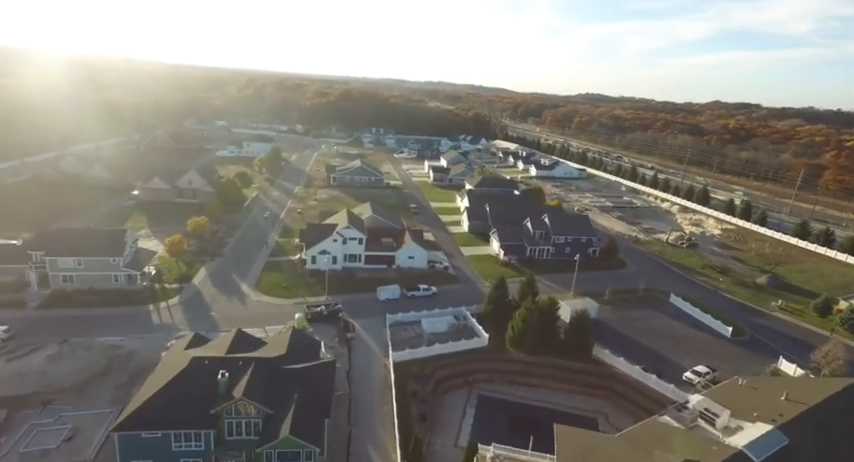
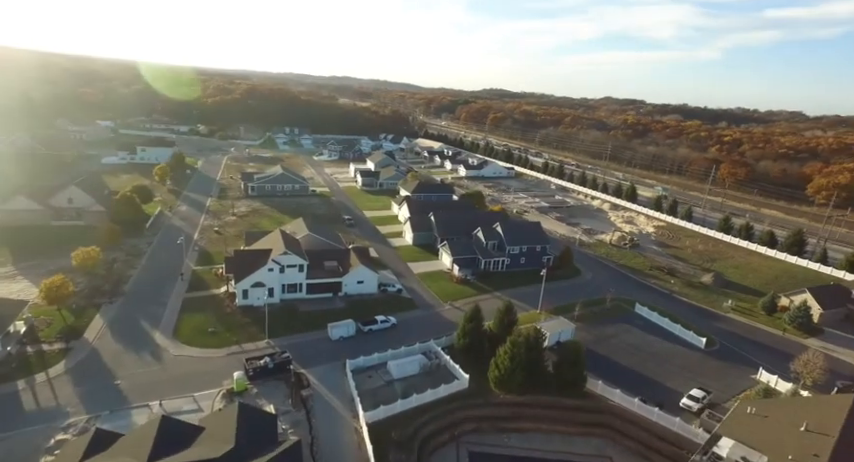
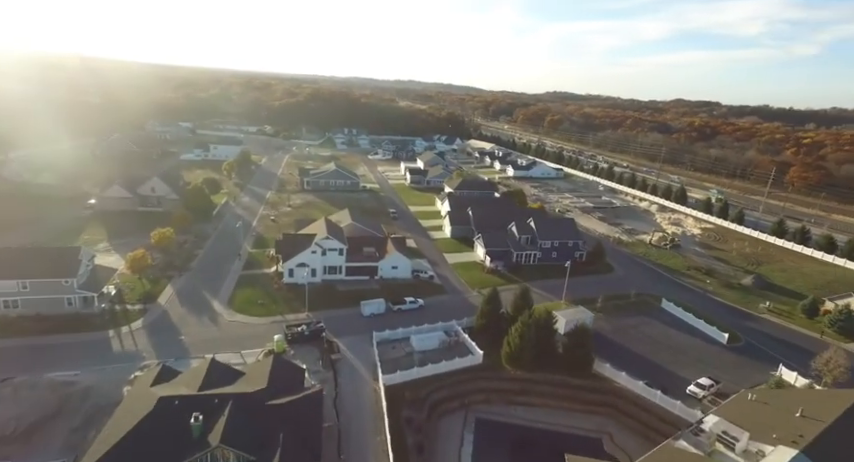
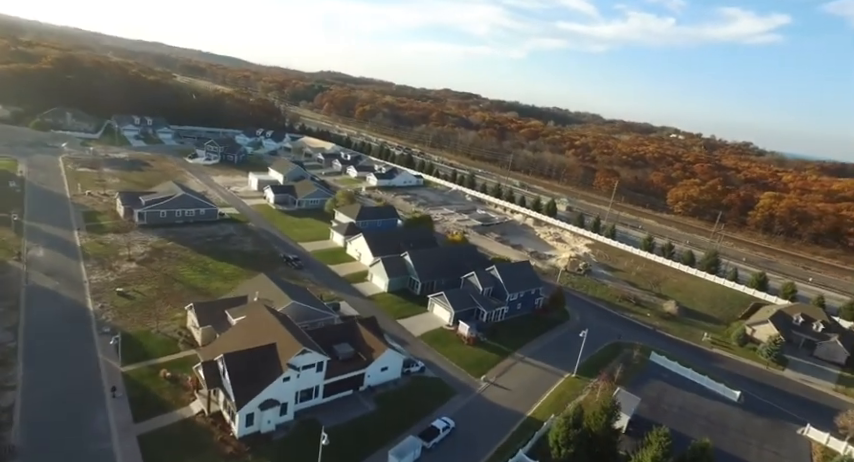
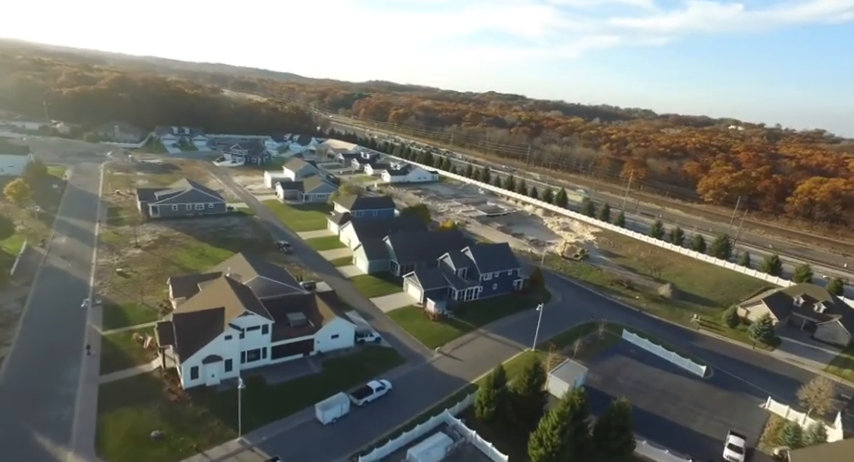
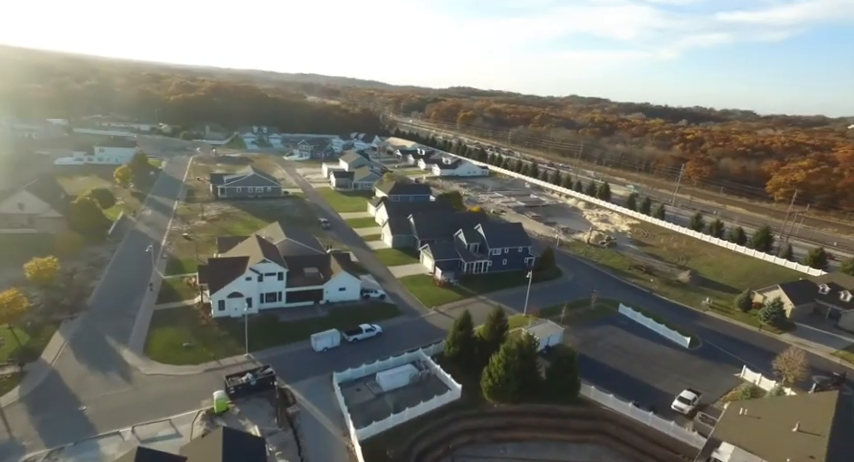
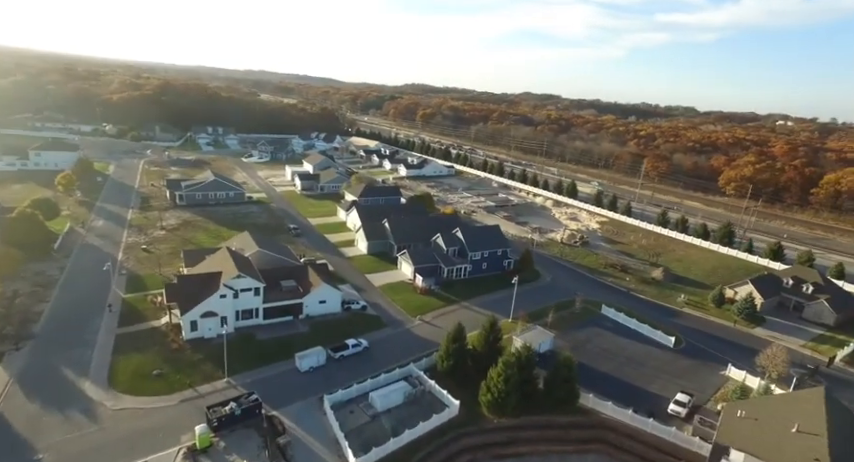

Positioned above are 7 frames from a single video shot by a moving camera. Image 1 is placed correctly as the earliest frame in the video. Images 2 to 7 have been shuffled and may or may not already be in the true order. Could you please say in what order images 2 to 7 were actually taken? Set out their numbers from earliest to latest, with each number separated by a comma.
3, 2, 6, 7, 5, 4
